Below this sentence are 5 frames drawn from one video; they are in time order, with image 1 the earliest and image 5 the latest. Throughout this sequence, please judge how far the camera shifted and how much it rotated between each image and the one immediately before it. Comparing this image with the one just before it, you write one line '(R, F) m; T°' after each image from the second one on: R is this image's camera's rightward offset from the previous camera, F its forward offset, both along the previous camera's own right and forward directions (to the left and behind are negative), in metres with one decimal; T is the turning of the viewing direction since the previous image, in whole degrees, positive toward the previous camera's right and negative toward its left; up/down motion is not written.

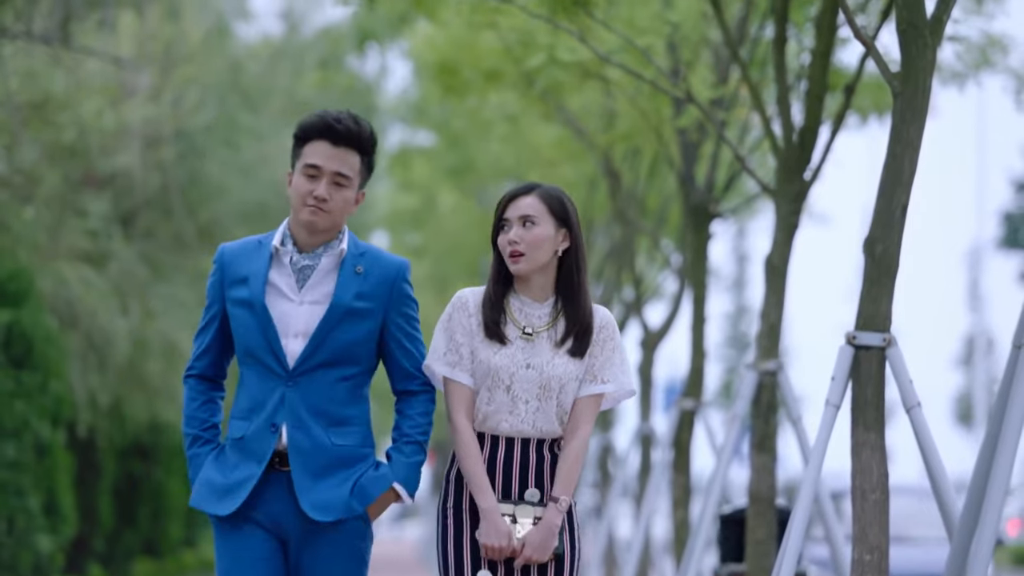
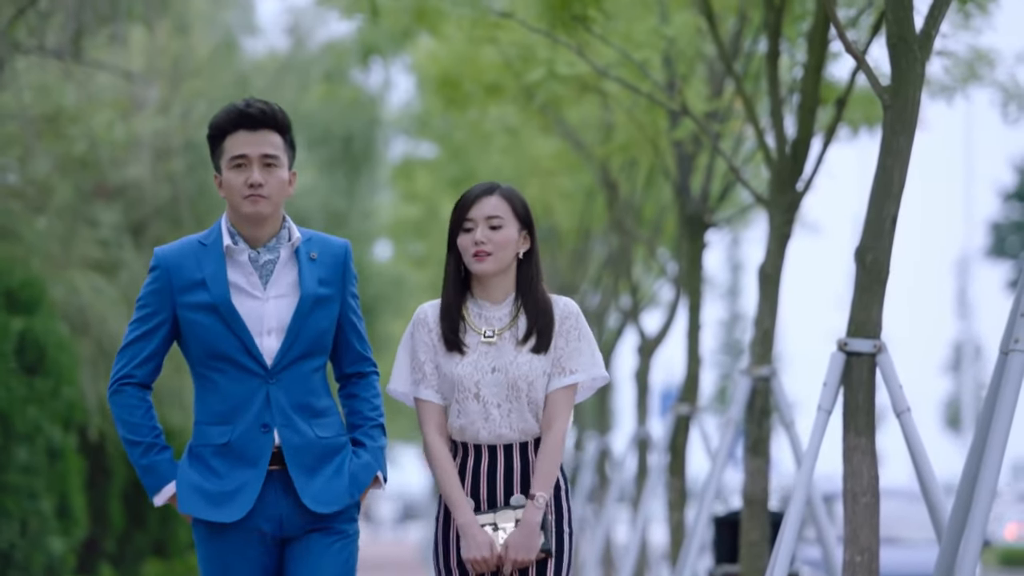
(0.0, -0.3) m; 0°
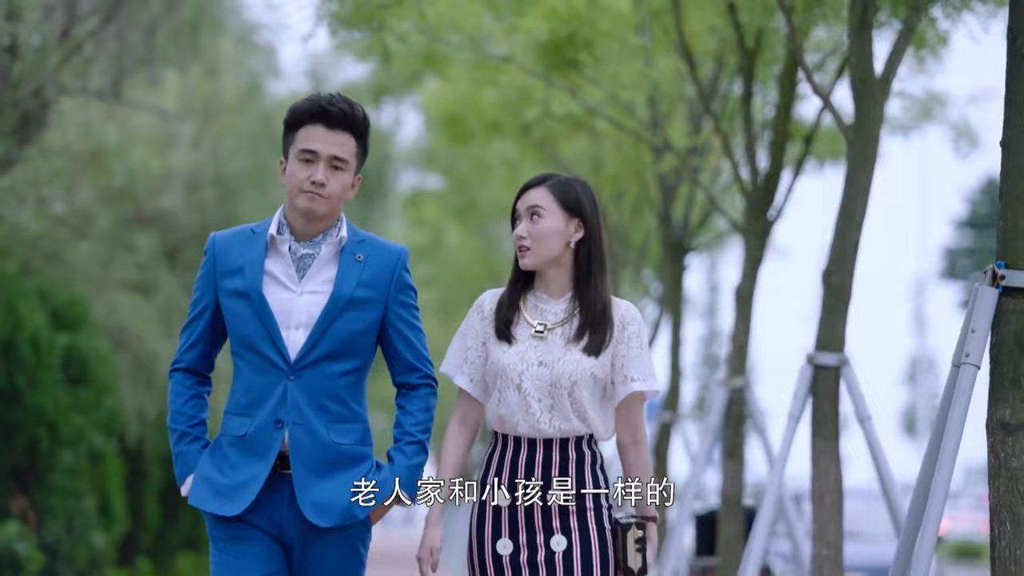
(-0.1, -1.2) m; +1°
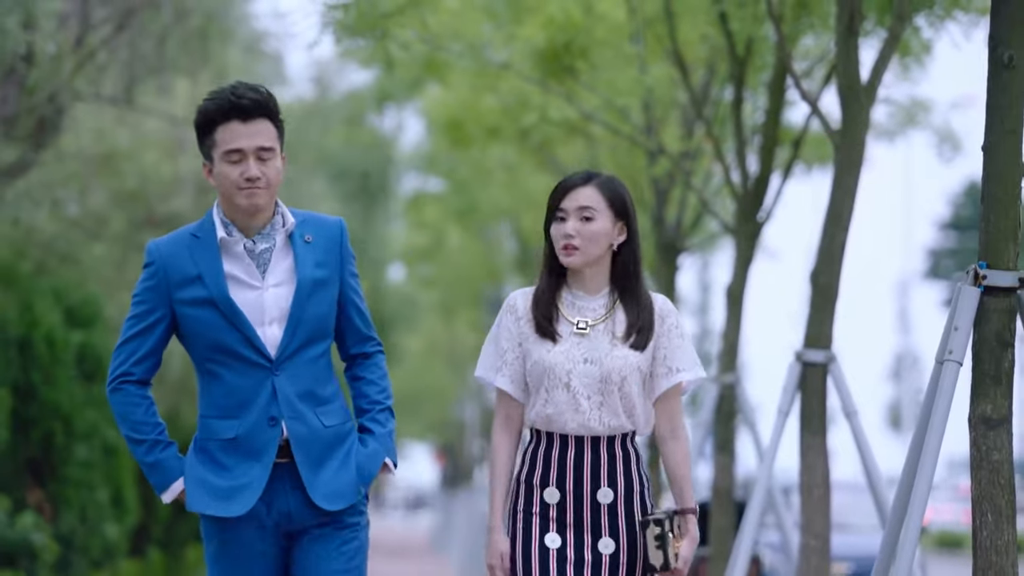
(0.0, -0.5) m; 0°
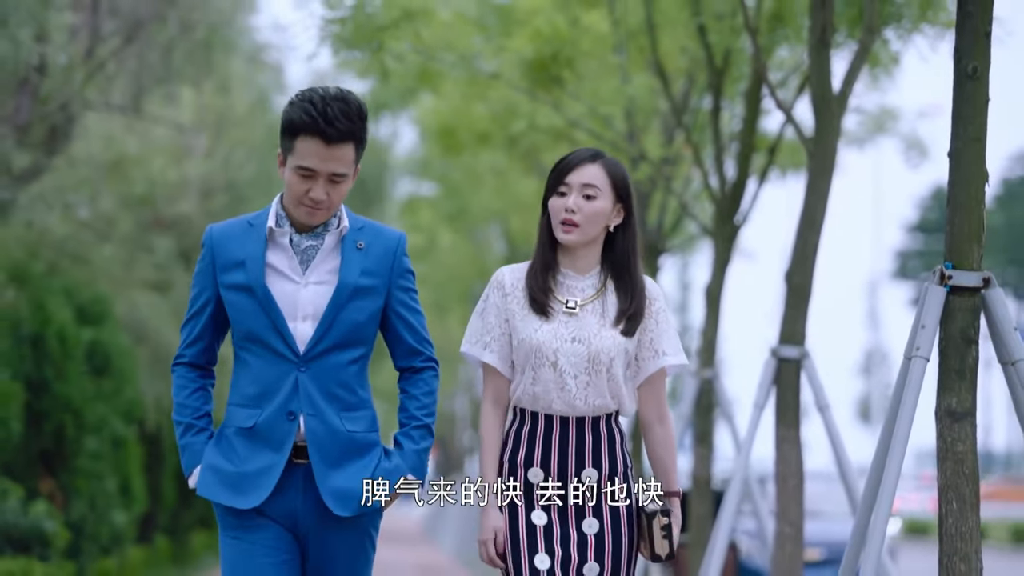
(-0.1, -0.7) m; +1°
